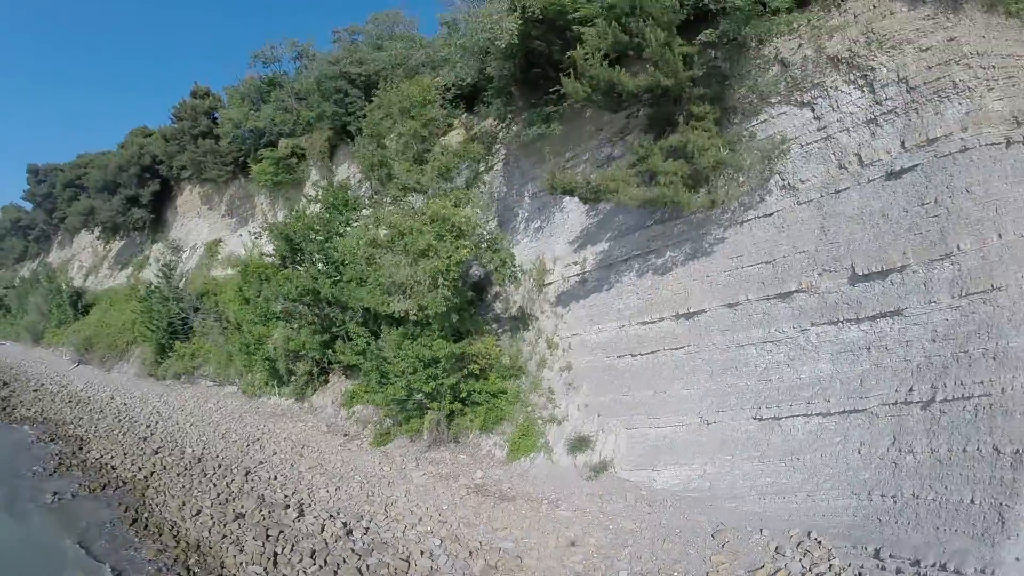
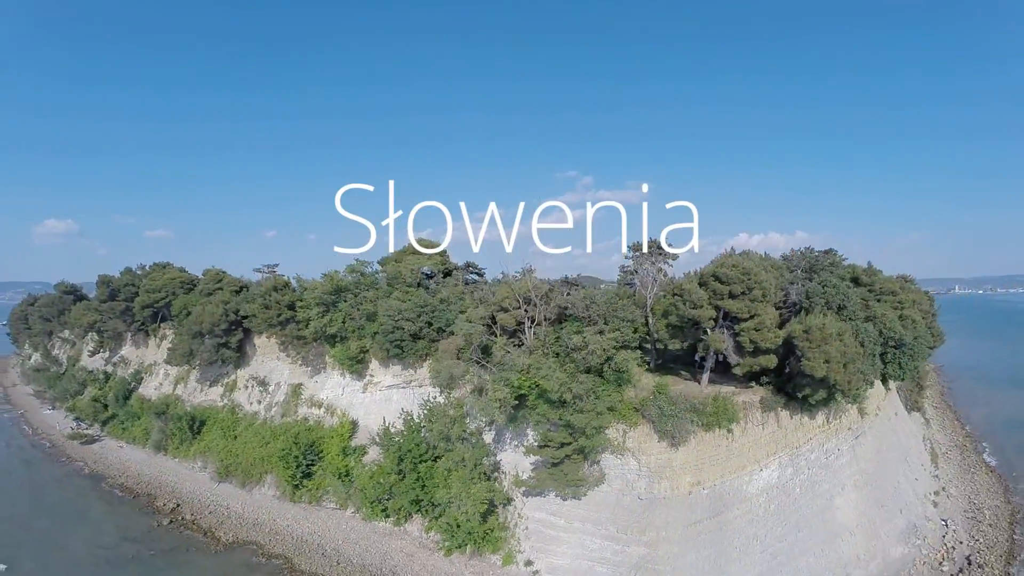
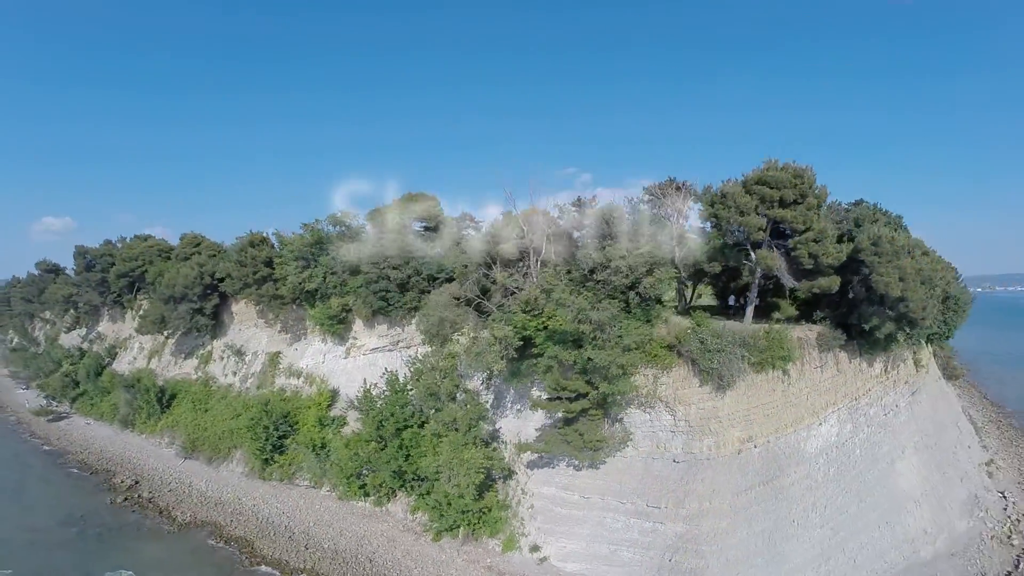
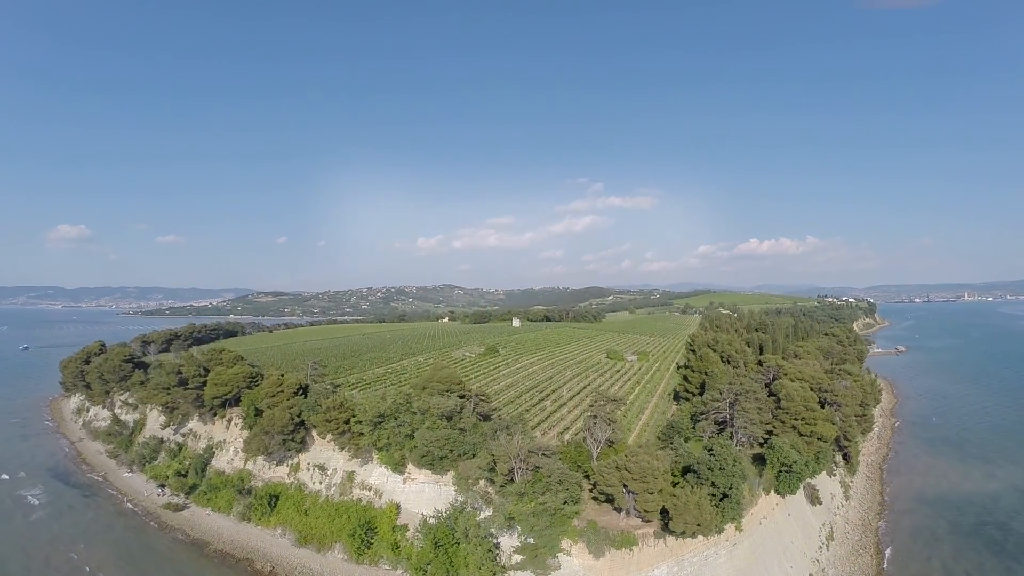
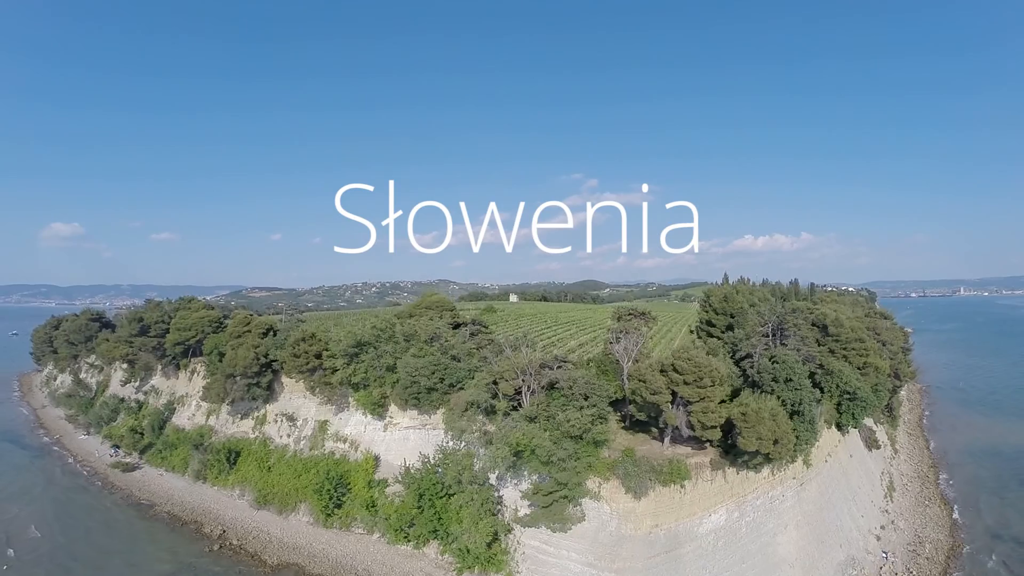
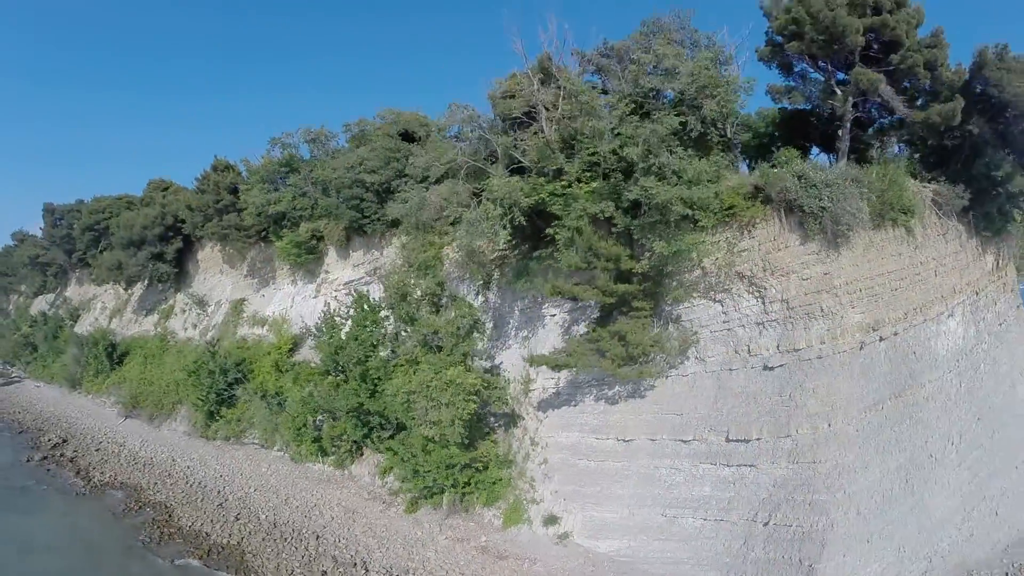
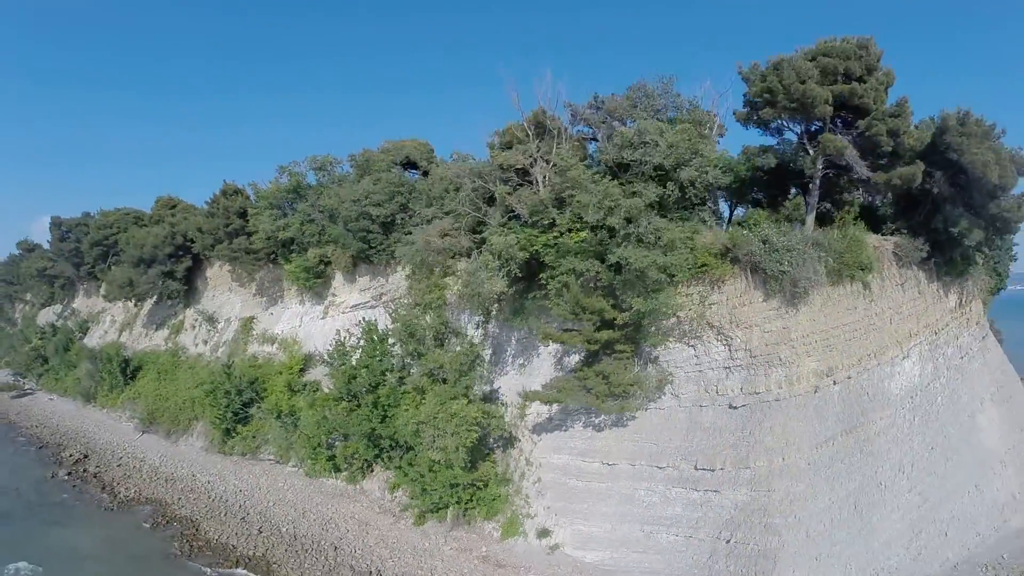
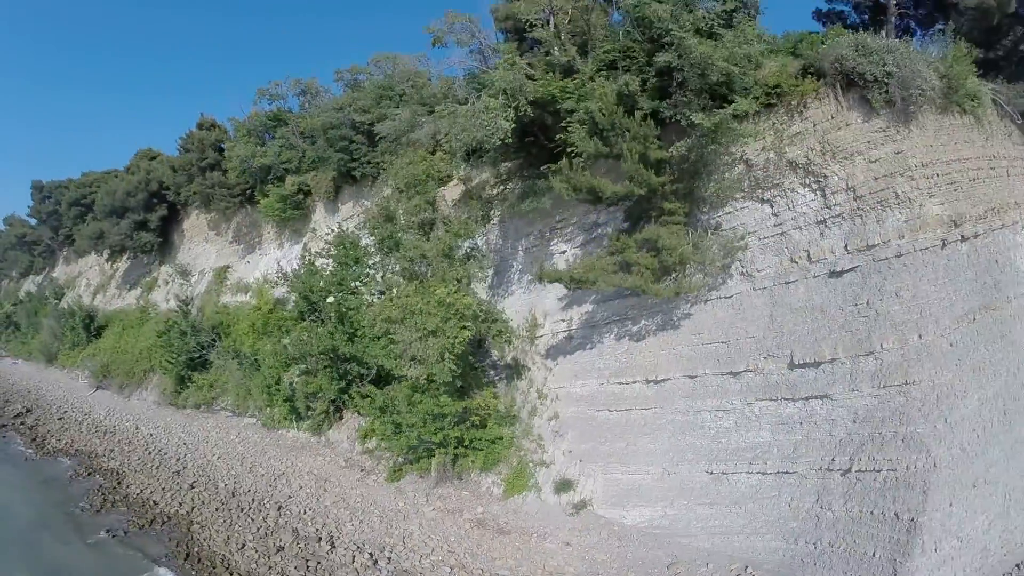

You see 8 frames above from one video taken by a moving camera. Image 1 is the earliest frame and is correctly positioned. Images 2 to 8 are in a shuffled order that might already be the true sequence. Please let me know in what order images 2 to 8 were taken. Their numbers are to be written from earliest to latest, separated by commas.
8, 6, 7, 3, 2, 5, 4
